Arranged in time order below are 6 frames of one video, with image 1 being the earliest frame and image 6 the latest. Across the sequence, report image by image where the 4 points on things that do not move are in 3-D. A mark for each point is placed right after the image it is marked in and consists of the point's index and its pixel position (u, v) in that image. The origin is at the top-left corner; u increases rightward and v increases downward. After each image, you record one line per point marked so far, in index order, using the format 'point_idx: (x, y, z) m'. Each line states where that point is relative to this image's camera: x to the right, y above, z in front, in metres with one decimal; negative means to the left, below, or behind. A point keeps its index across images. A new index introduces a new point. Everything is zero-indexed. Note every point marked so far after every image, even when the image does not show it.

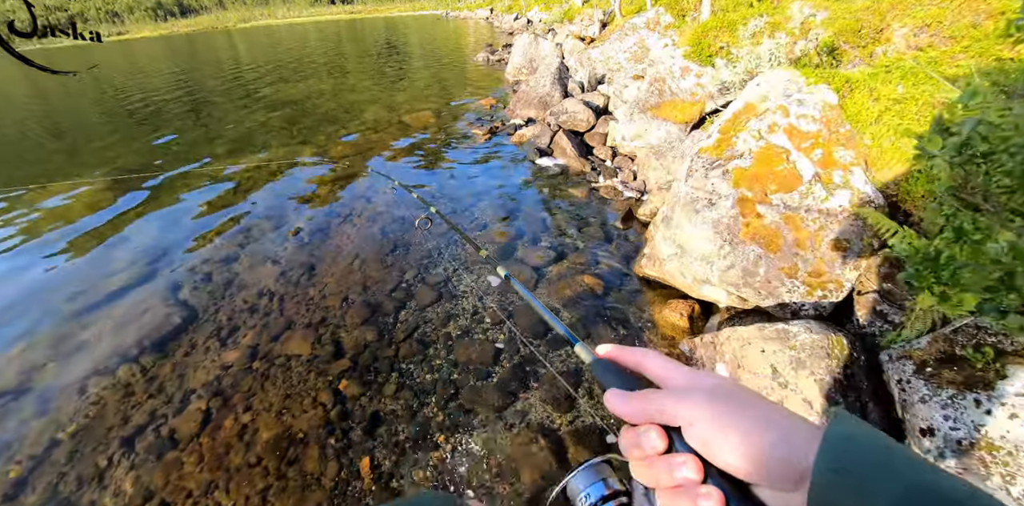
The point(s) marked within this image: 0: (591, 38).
0: (+3.4, +9.6, +19.3) m
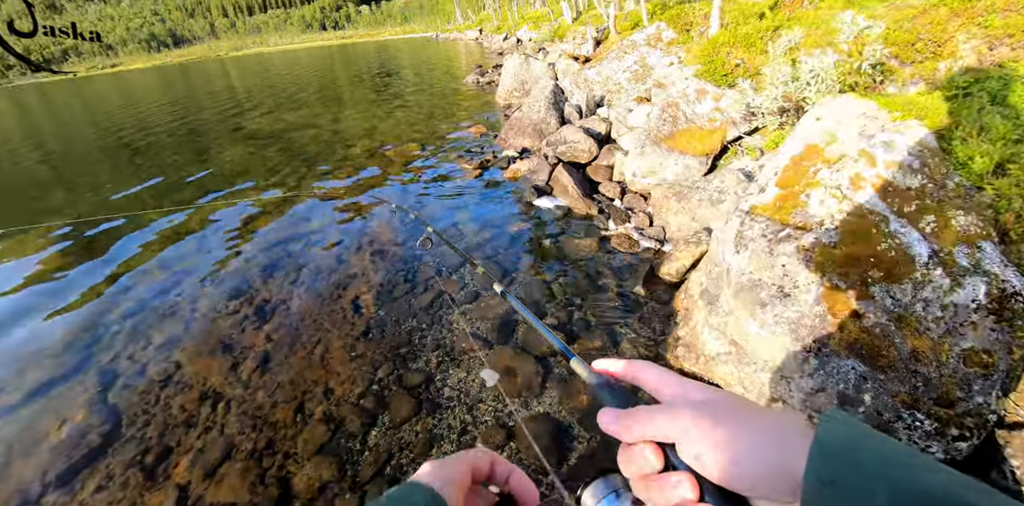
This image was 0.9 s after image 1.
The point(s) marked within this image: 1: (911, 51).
0: (+3.0, +8.3, +18.3) m
1: (+5.4, +2.7, +5.8) m
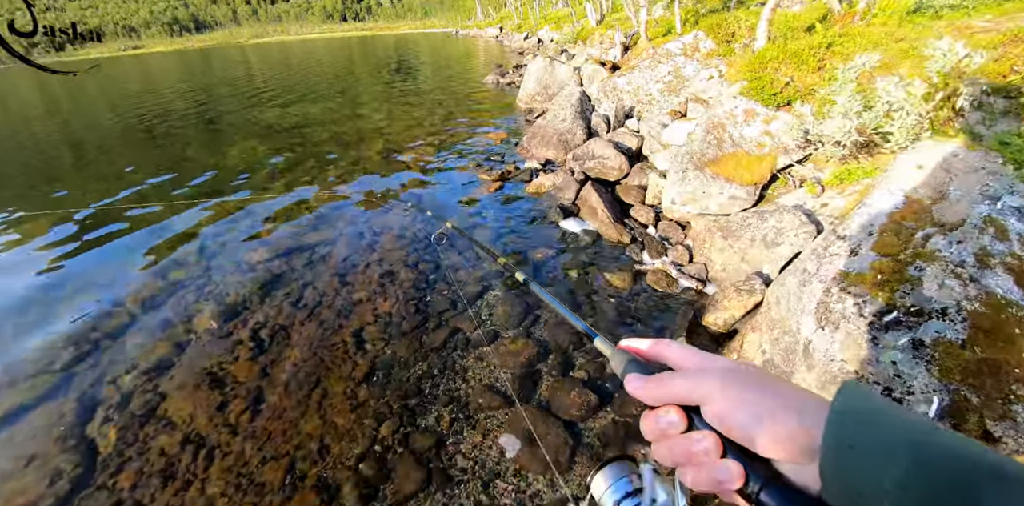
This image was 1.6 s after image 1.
0: (+4.0, +7.7, +17.5) m
1: (+5.9, +2.0, +5.1) m
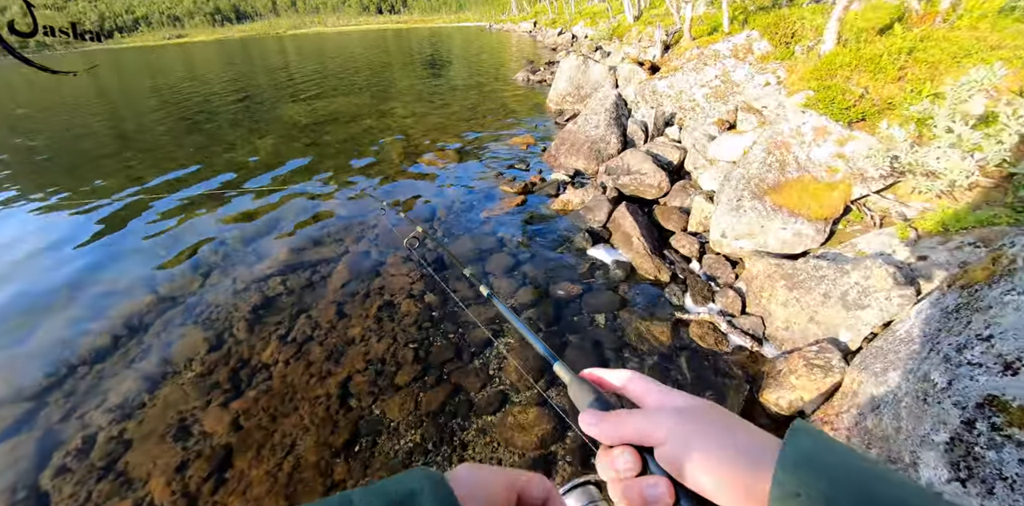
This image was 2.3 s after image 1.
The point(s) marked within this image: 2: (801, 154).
0: (+5.2, +7.2, +16.2) m
1: (+6.1, +1.2, +3.8) m
2: (+4.4, +1.5, +6.6) m
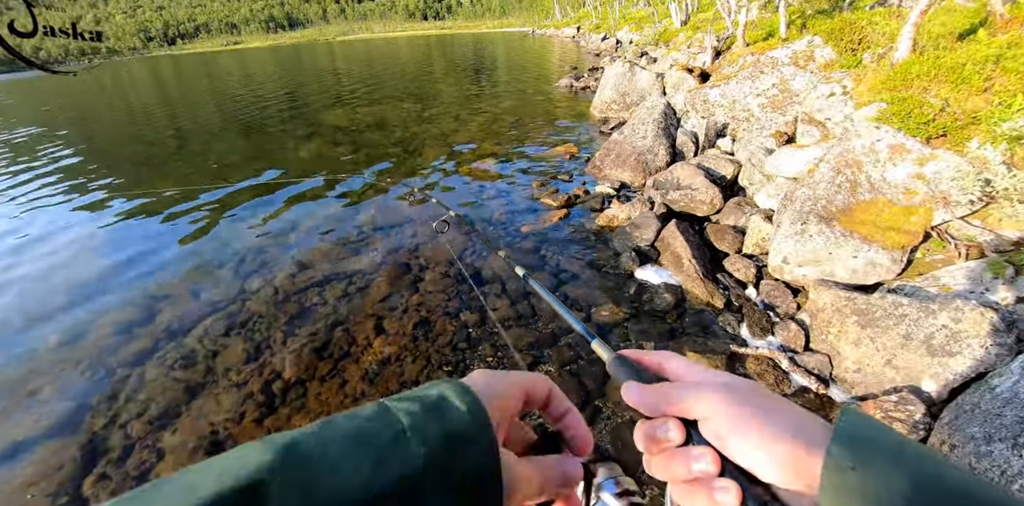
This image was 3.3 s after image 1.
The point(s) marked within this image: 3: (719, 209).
0: (+6.8, +6.7, +15.6) m
1: (+6.5, +0.7, +3.1) m
2: (+5.1, +1.1, +6.1) m
3: (+3.9, +0.8, +8.1) m
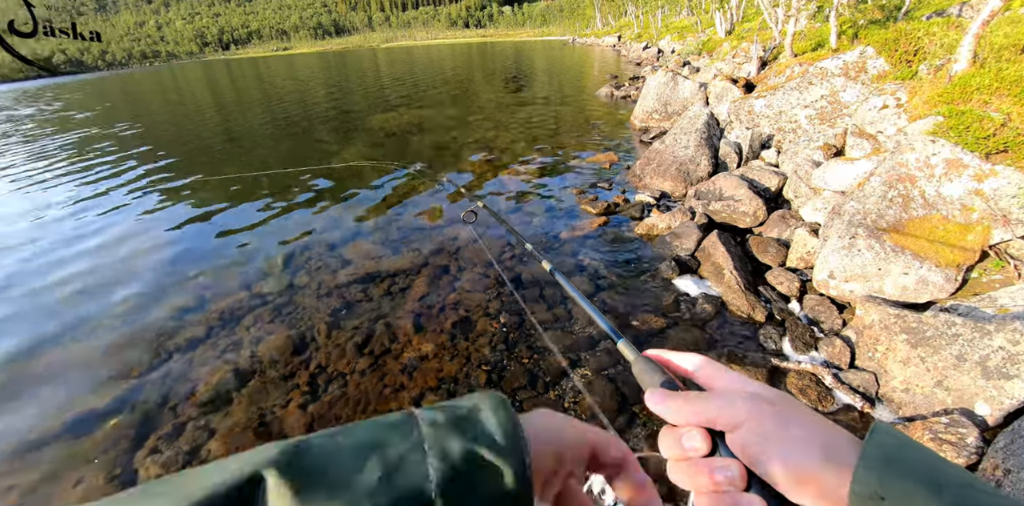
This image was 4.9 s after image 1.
0: (+8.3, +6.2, +15.4) m
1: (+6.9, +0.5, +2.9) m
2: (+5.7, +0.8, +5.9) m
3: (+4.6, +0.6, +8.1) m
